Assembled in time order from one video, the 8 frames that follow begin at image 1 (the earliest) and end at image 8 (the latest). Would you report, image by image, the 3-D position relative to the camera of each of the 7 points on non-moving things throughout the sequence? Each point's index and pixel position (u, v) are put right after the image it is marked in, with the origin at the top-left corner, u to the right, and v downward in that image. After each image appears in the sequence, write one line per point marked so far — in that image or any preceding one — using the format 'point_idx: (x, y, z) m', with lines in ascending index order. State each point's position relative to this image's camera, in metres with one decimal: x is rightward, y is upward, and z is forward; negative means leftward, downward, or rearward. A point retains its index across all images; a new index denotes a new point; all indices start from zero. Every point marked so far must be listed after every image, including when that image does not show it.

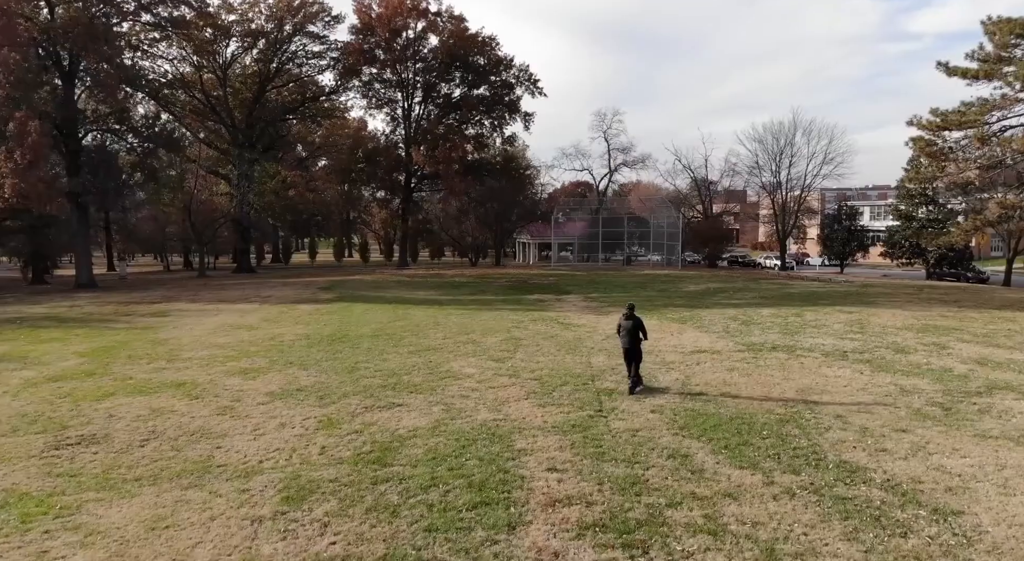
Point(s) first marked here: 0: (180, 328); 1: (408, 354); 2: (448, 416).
0: (-7.3, -1.0, +15.9) m
1: (-1.6, -1.2, +11.4) m
2: (-0.7, -1.4, +7.6) m
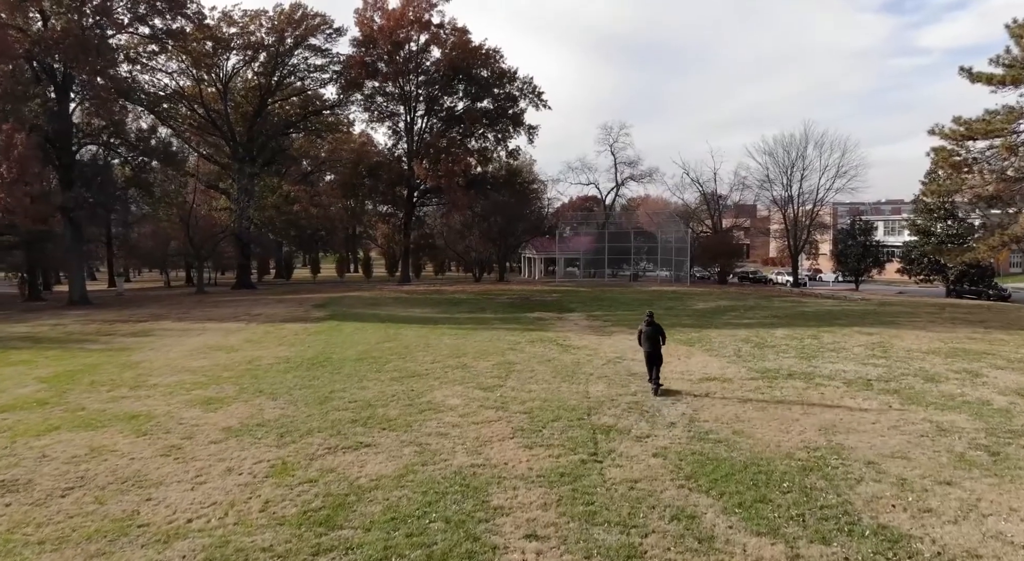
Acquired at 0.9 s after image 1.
0: (-7.4, -1.4, +15.1) m
1: (-1.7, -1.5, +10.4) m
2: (-0.9, -1.7, +6.7) m
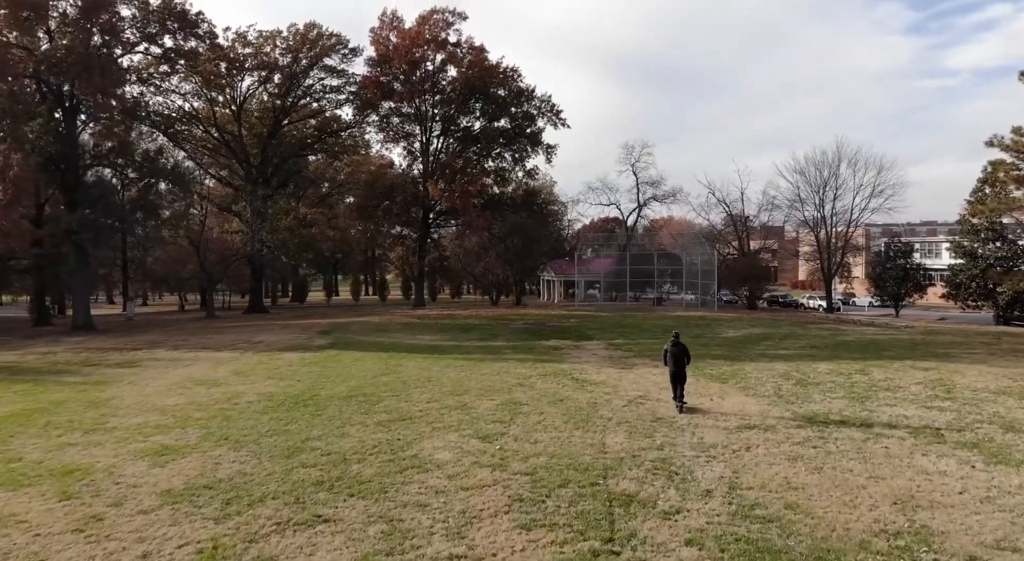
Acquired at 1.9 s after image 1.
0: (-7.2, -1.9, +13.8) m
1: (-1.7, -1.9, +9.0) m
2: (-0.9, -1.9, +5.2) m
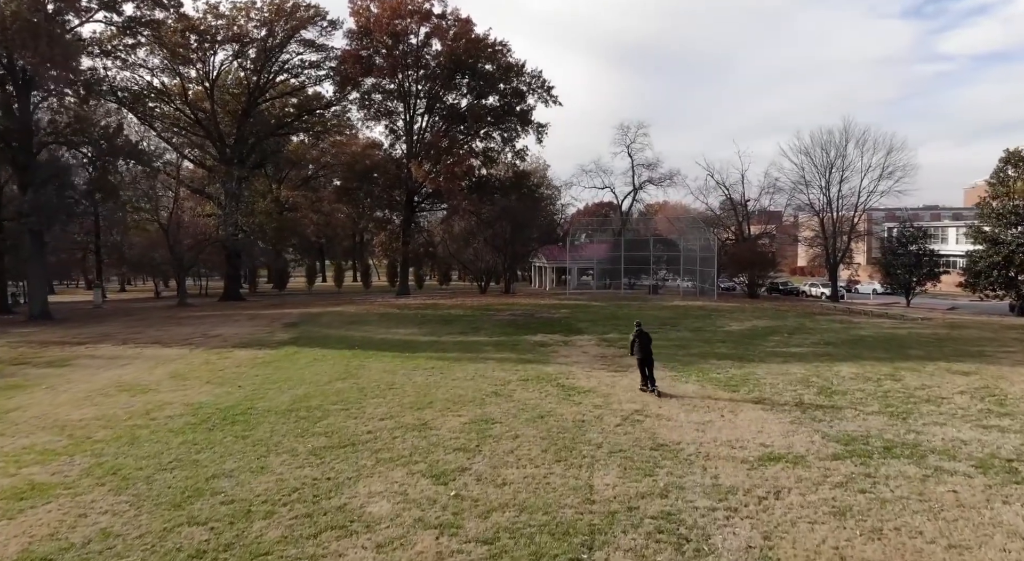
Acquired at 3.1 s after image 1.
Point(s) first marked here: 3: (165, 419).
0: (-7.5, -1.8, +11.9) m
1: (-2.0, -1.8, +7.2) m
2: (-1.2, -1.9, +3.4) m
3: (-4.5, -1.8, +9.5) m
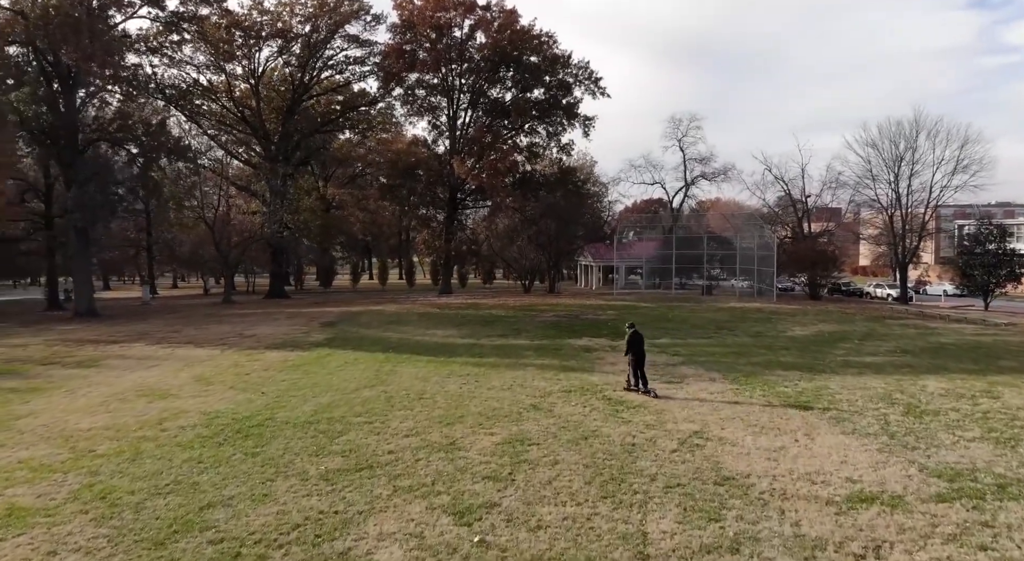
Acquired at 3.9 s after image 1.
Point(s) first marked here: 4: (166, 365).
0: (-6.9, -1.7, +11.4) m
1: (-1.7, -1.8, +6.3) m
2: (-1.2, -2.0, +2.5) m
3: (-4.0, -1.8, +8.7) m
4: (-6.7, -1.6, +13.9) m
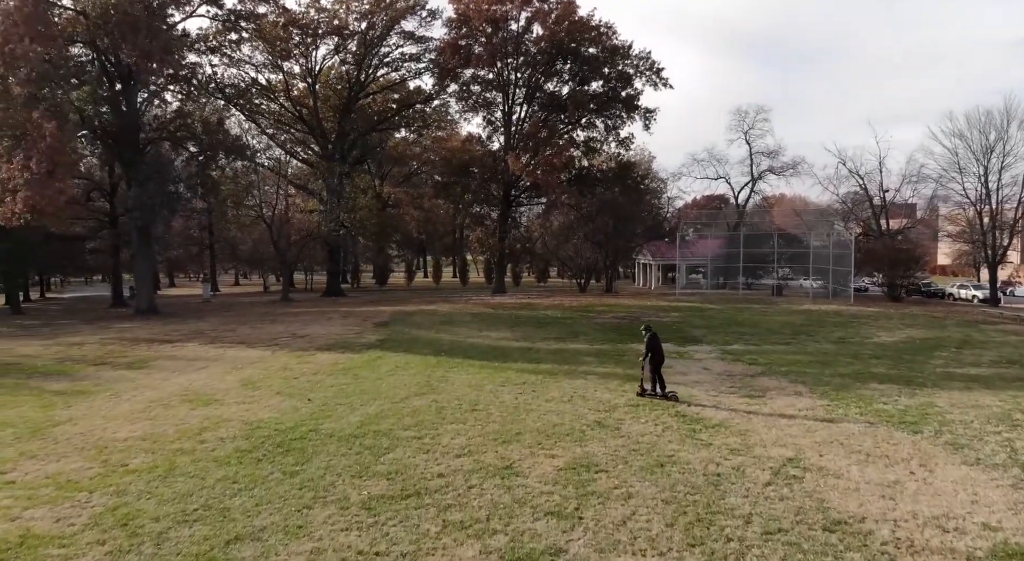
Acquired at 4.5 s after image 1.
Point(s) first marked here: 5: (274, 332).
0: (-6.0, -1.7, +11.0) m
1: (-1.2, -1.8, +5.6) m
2: (-0.9, -2.0, +1.7) m
3: (-3.3, -1.8, +8.1) m
4: (-5.6, -1.6, +13.5) m
5: (-6.4, -1.4, +19.6) m
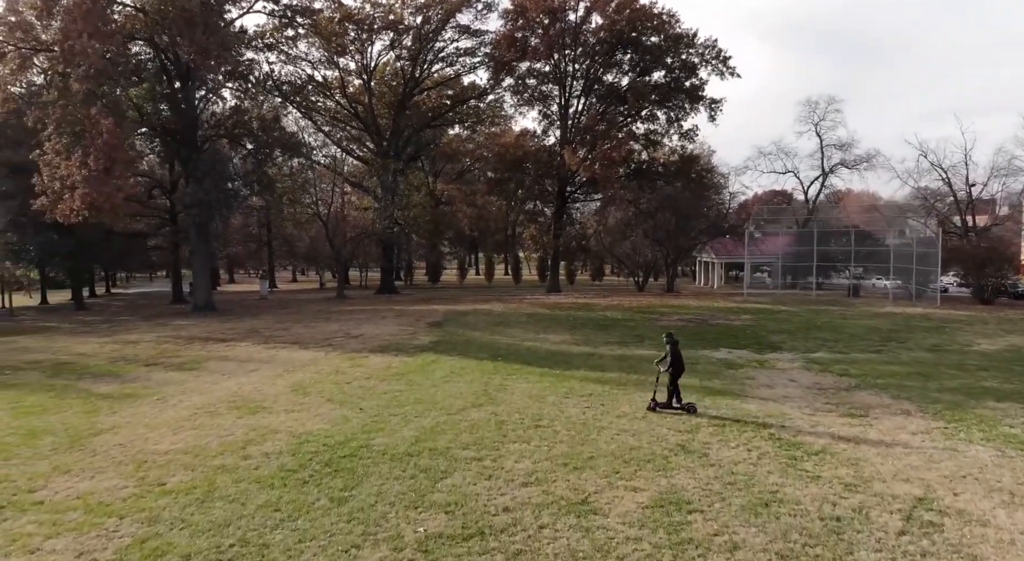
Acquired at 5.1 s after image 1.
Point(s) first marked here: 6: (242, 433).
0: (-5.0, -1.7, +10.6) m
1: (-0.7, -1.9, +4.8) m
2: (-0.7, -2.1, +0.9) m
3: (-2.6, -1.8, +7.5) m
4: (-4.4, -1.6, +13.0) m
5: (-4.9, -1.3, +19.1) m
6: (-3.2, -1.8, +8.5) m
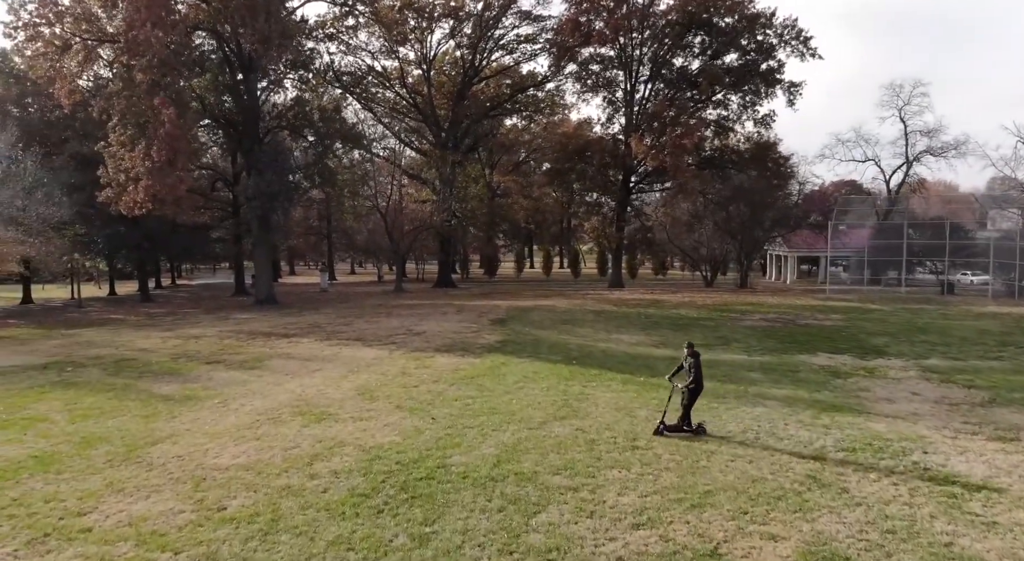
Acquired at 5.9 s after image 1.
0: (-3.9, -1.7, +10.0) m
1: (0.0, -1.9, +3.9) m
2: (-0.3, -2.1, 0.0) m
3: (-1.7, -1.8, +6.7) m
4: (-3.1, -1.5, +12.4) m
5: (-3.1, -1.2, +18.5) m
6: (-2.2, -1.8, +7.8) m
